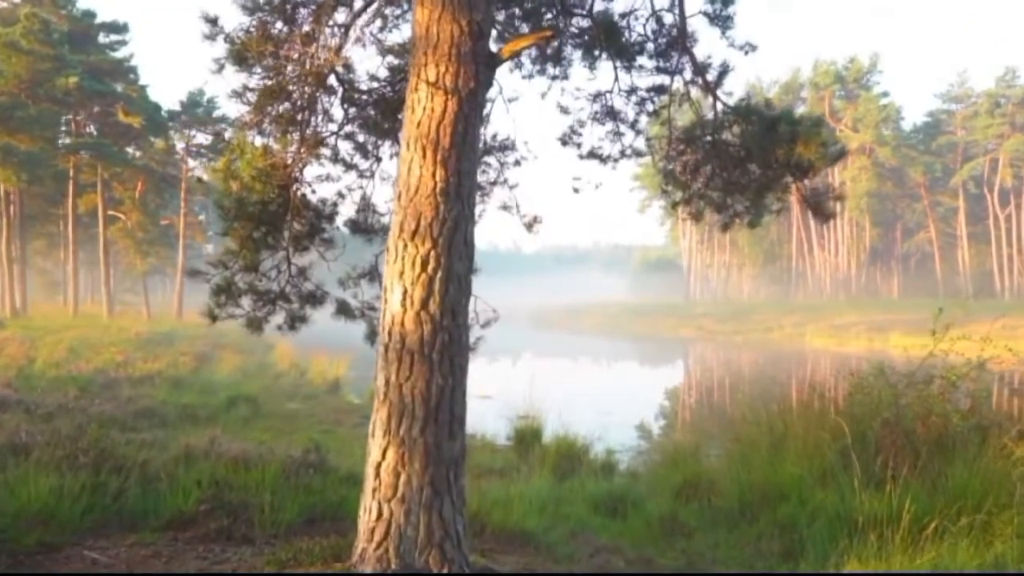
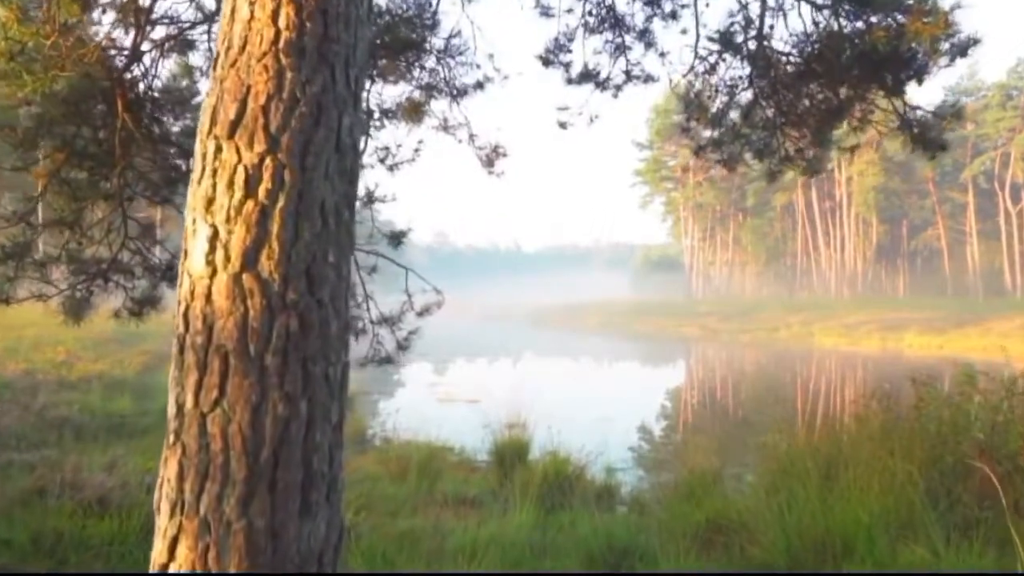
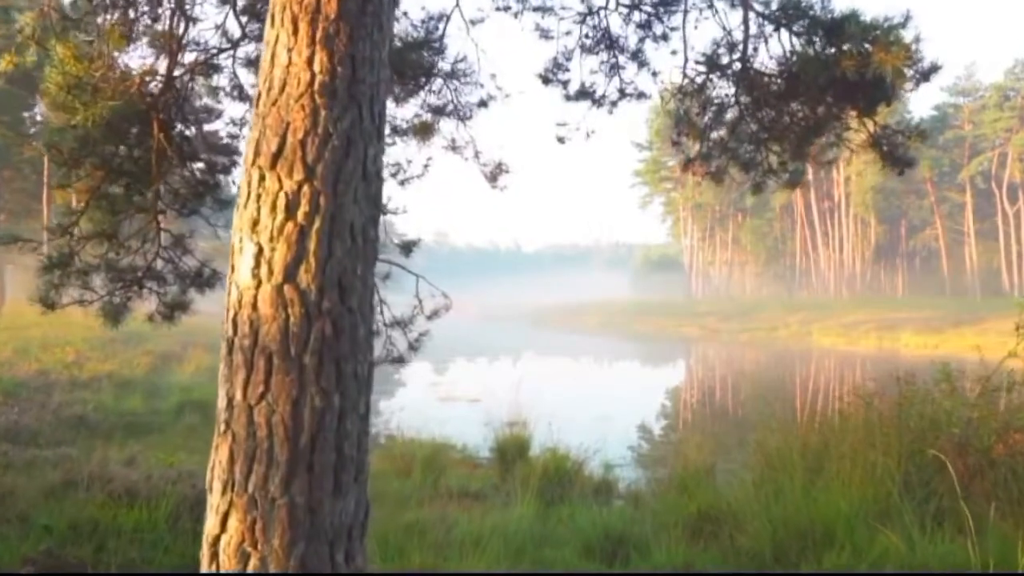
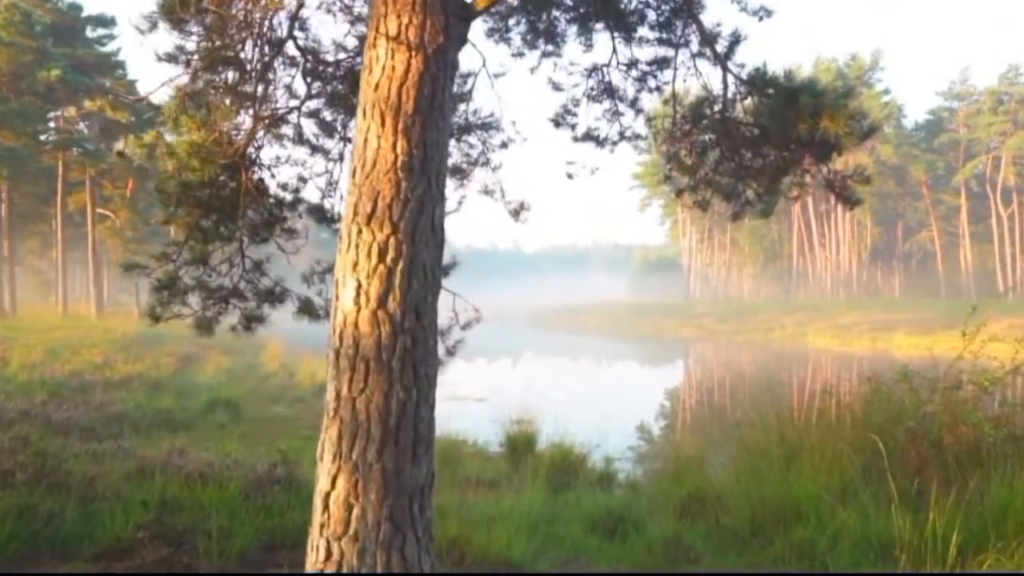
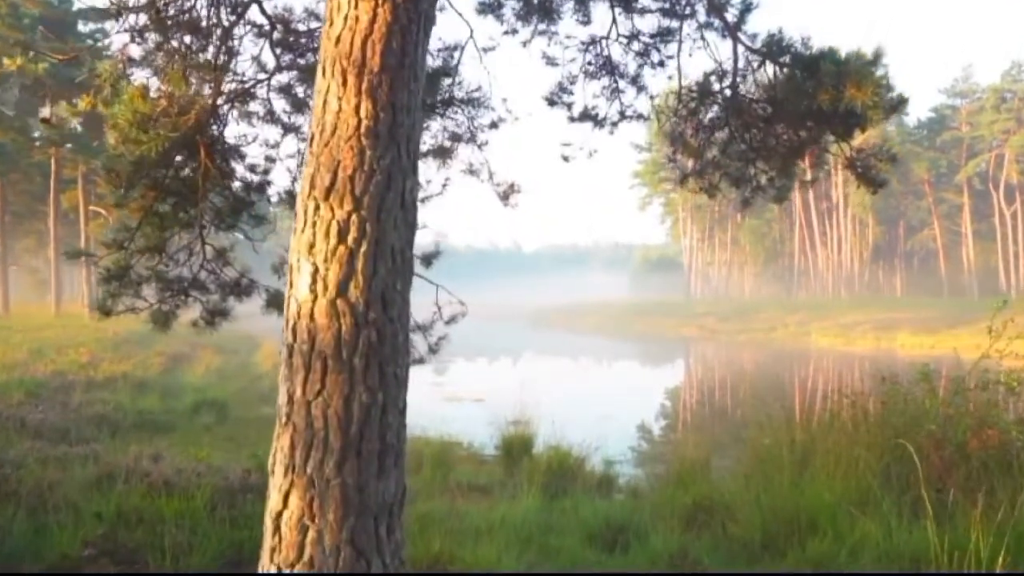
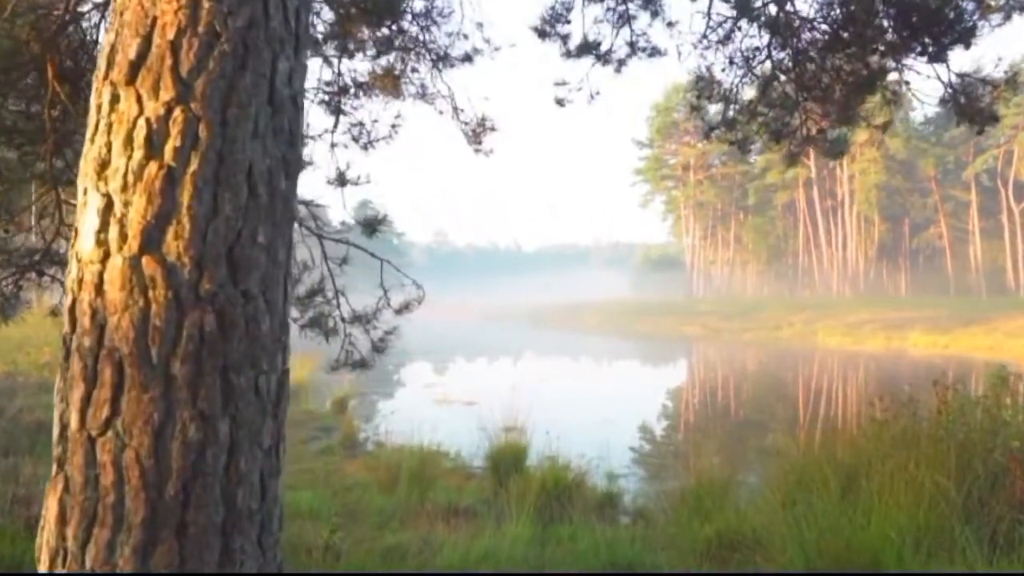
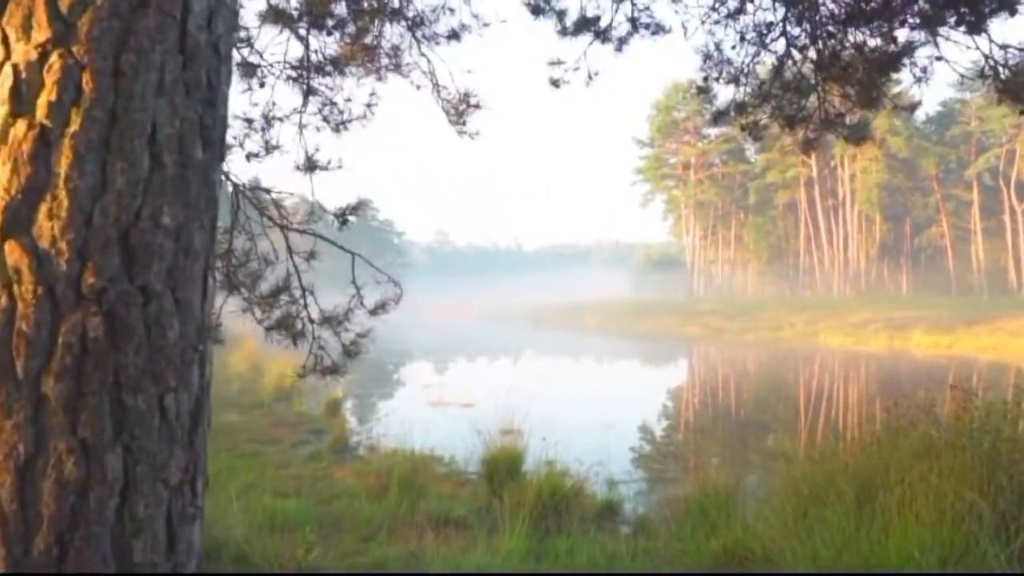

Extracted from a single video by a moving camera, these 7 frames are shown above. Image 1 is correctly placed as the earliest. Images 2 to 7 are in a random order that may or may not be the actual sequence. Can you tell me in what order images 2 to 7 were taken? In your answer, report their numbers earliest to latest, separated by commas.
4, 5, 3, 2, 6, 7
